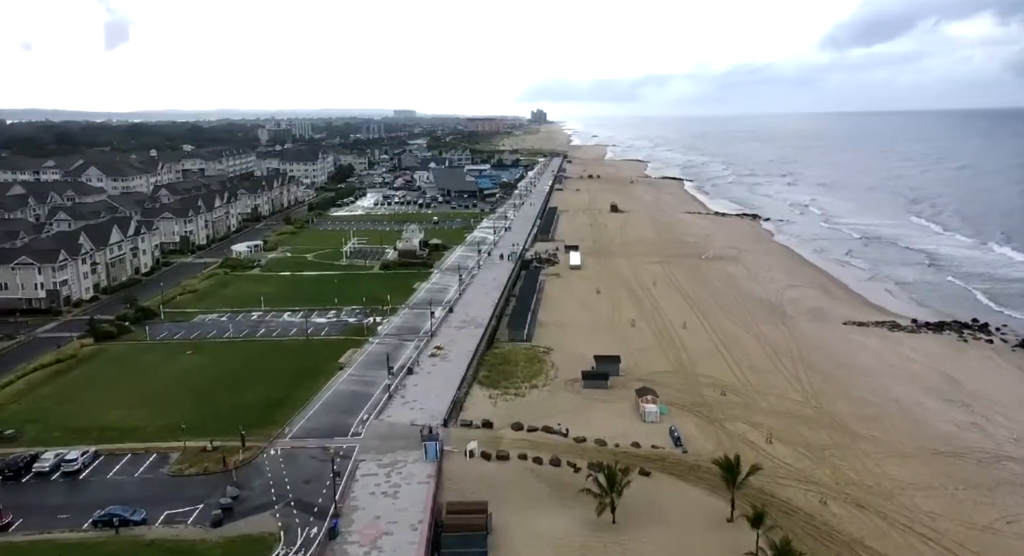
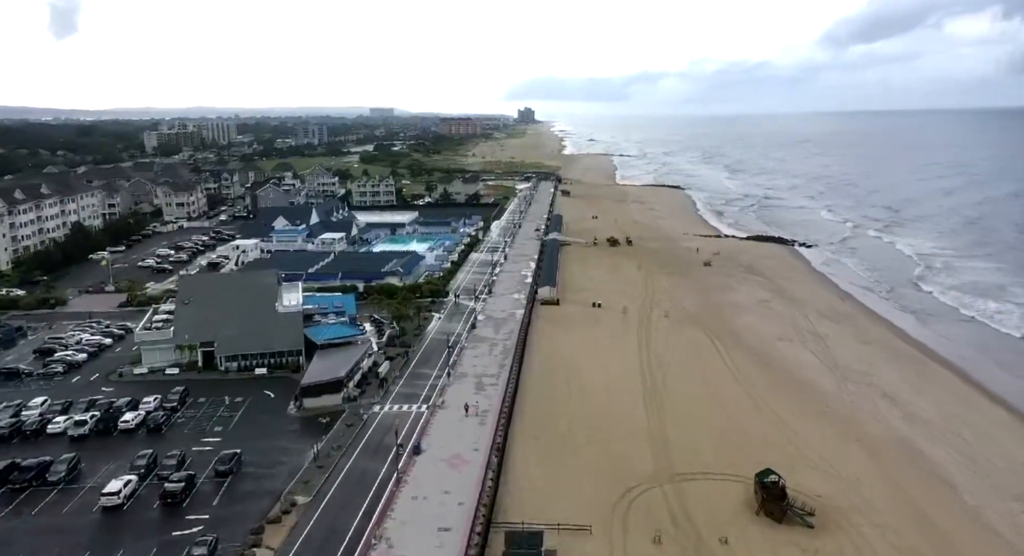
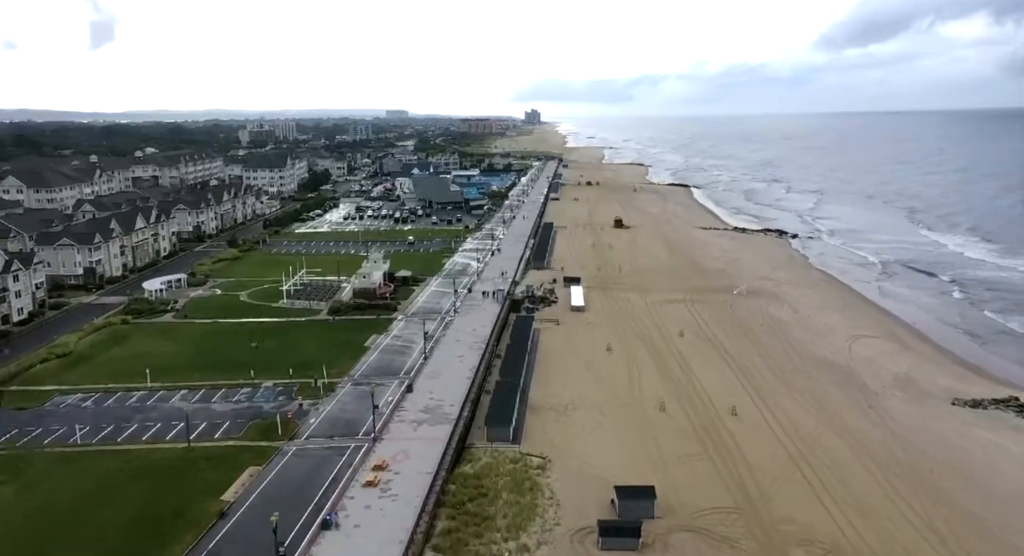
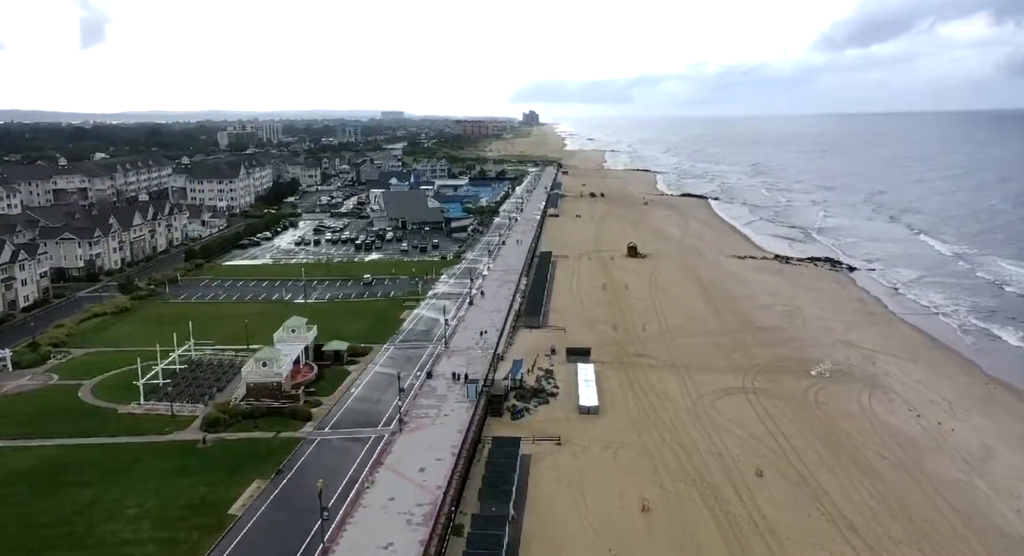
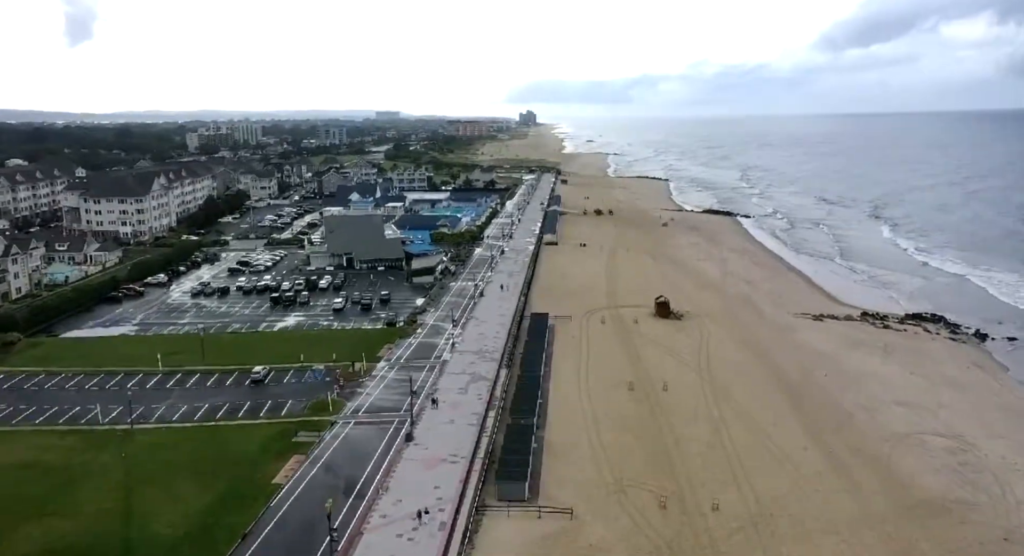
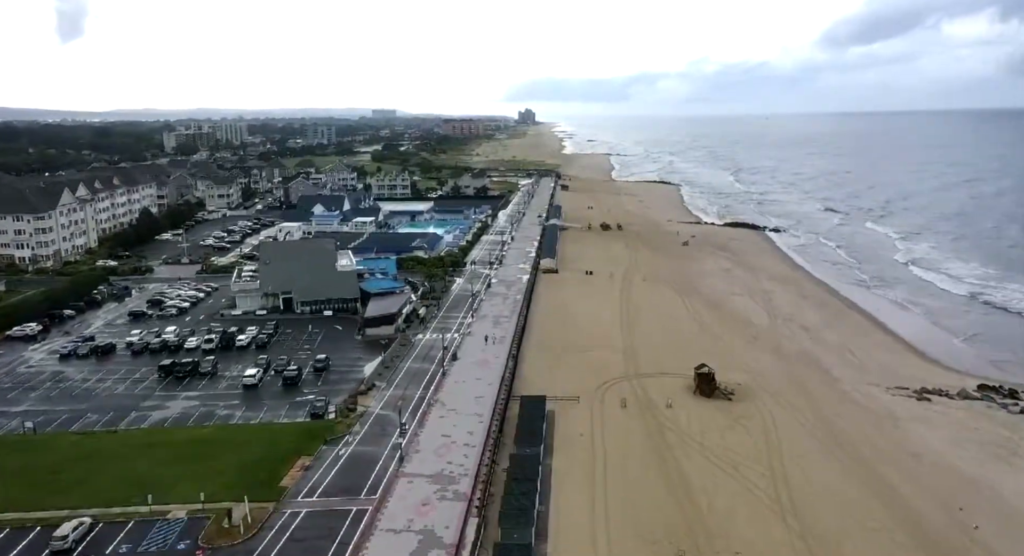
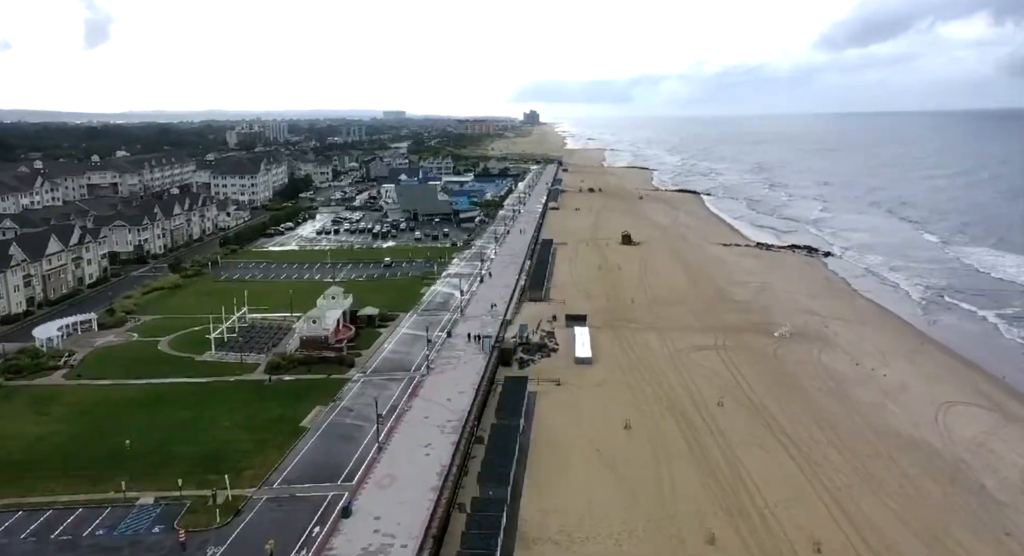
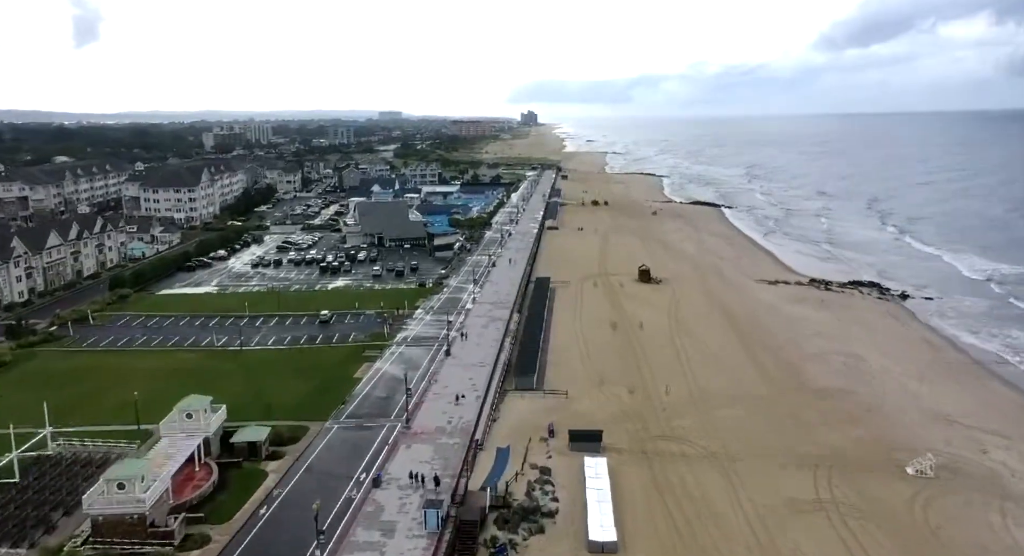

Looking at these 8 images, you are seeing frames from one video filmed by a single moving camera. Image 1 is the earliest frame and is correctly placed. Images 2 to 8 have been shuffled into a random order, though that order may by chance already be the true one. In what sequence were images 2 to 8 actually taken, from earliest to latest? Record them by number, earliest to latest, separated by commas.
3, 7, 4, 8, 5, 6, 2
